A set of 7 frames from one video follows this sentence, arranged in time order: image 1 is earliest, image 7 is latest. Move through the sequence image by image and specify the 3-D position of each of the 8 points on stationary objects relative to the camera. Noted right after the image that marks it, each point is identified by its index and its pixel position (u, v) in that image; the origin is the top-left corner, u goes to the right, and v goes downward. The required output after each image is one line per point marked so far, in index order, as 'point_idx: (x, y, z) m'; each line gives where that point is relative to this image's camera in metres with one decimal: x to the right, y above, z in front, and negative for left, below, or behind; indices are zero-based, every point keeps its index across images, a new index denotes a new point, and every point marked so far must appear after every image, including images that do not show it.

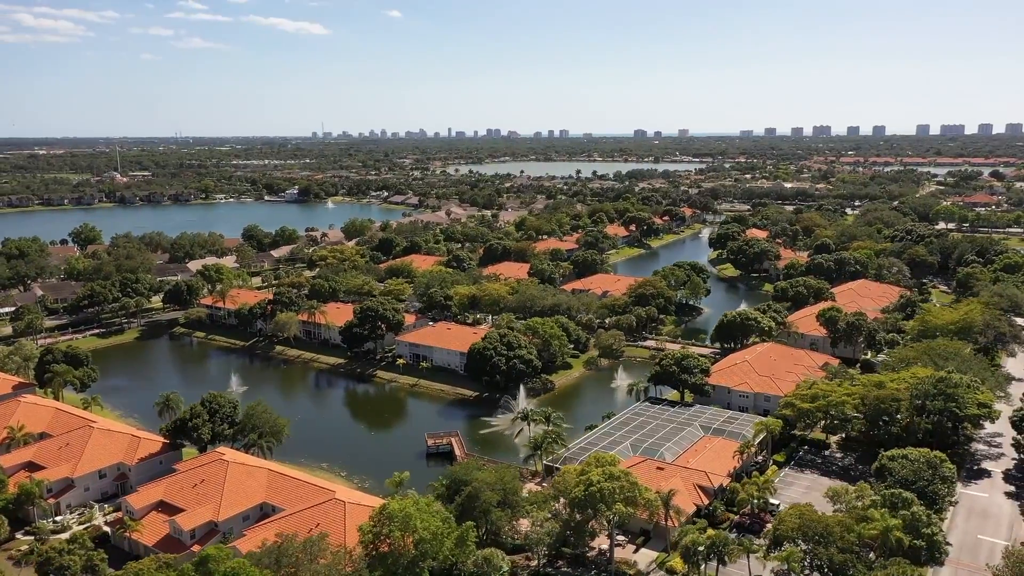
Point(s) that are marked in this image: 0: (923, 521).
0: (+11.7, -6.6, +19.2) m
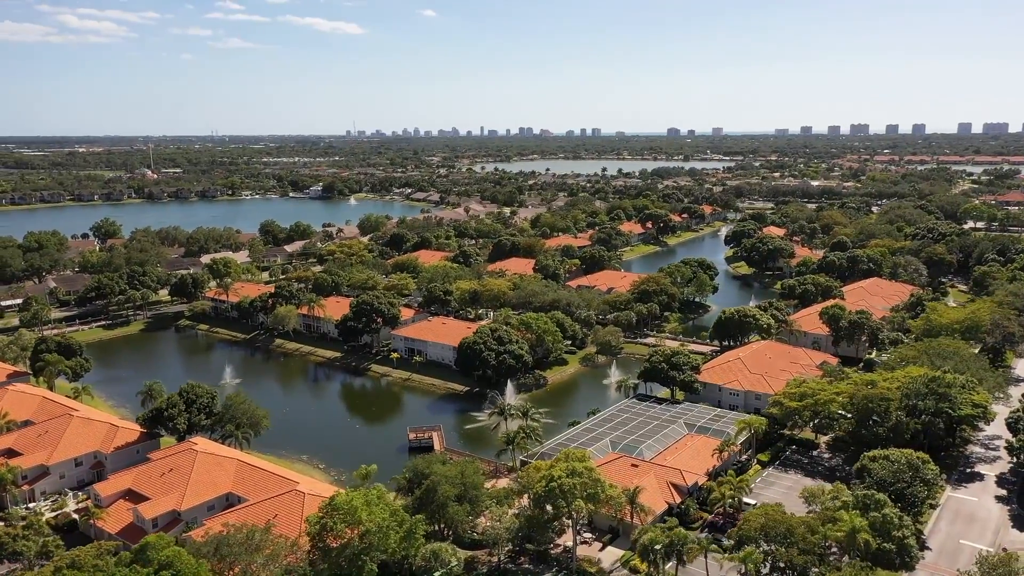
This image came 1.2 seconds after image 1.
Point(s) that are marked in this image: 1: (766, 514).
0: (+10.5, -6.5, +18.5) m
1: (+6.9, -6.2, +18.4) m
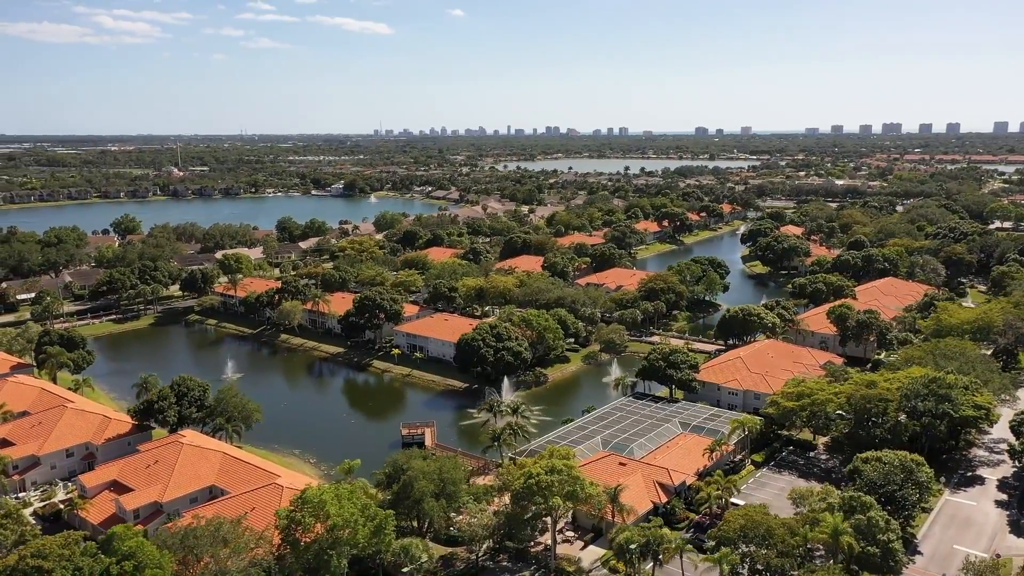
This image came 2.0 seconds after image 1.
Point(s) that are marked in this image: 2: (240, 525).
0: (+9.8, -6.4, +18.0) m
1: (+6.2, -6.1, +18.0) m
2: (-6.5, -5.7, +16.1) m
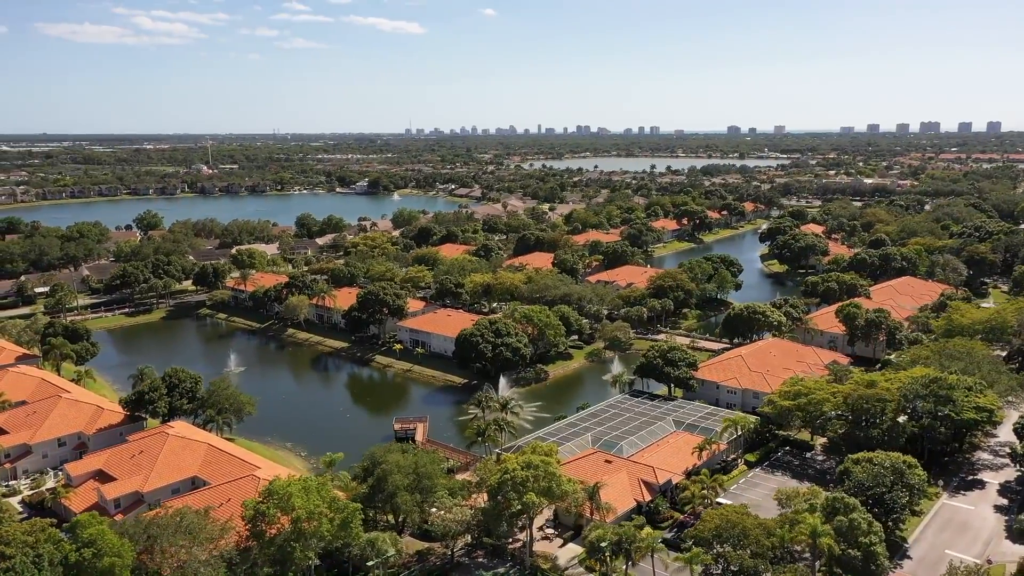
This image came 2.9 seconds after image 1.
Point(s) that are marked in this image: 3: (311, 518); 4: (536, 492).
0: (+9.1, -6.3, +17.5) m
1: (+5.5, -5.9, +17.6) m
2: (-7.3, -5.5, +16.1) m
3: (-4.7, -5.4, +15.8) m
4: (+0.7, -5.7, +18.8) m
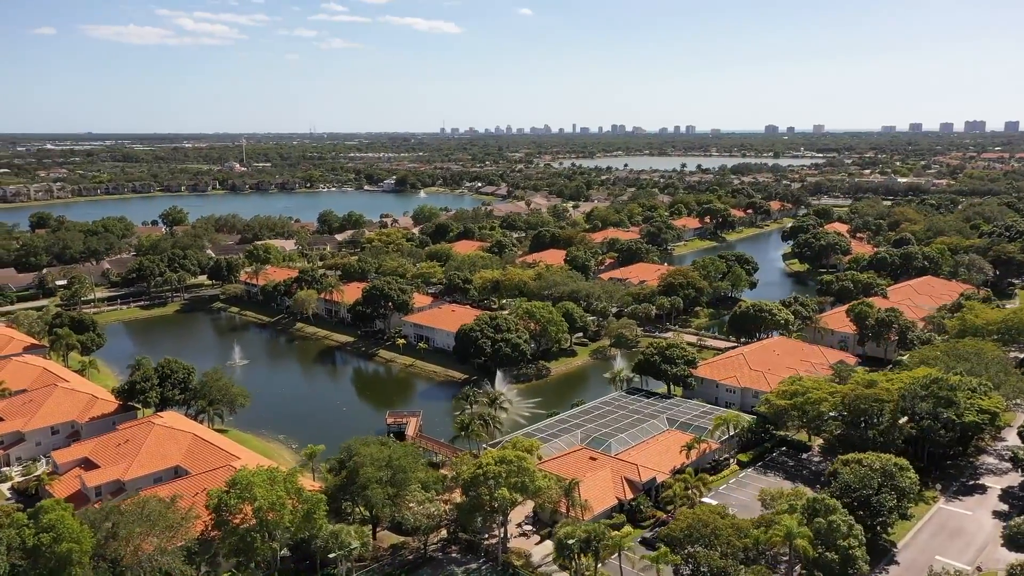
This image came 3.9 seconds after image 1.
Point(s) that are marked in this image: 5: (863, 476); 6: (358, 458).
0: (+8.3, -6.2, +16.9) m
1: (+4.7, -5.8, +17.1) m
2: (-8.2, -5.2, +16.2) m
3: (-5.6, -5.2, +15.7) m
4: (-0.1, -5.5, +18.5) m
5: (+10.4, -5.6, +19.8) m
6: (-4.4, -4.9, +19.2) m
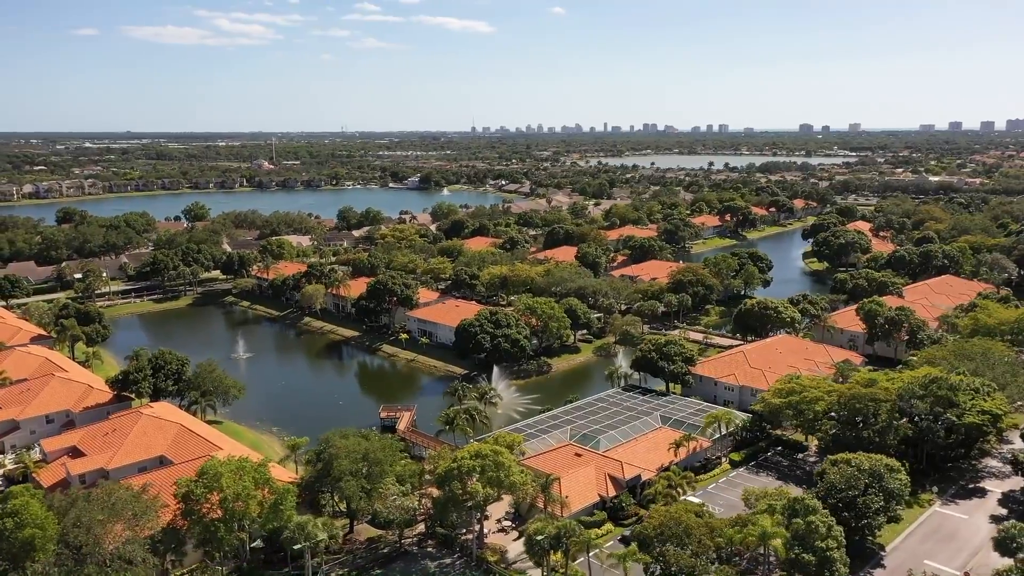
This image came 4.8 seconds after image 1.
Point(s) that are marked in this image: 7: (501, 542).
0: (+7.5, -6.0, +16.5) m
1: (+3.9, -5.6, +16.8) m
2: (-8.9, -5.0, +16.2) m
3: (-6.4, -4.9, +15.7) m
4: (-0.8, -5.3, +18.3) m
5: (+9.7, -5.4, +19.3) m
6: (-5.1, -4.6, +19.2) m
7: (-0.3, -7.4, +19.5) m
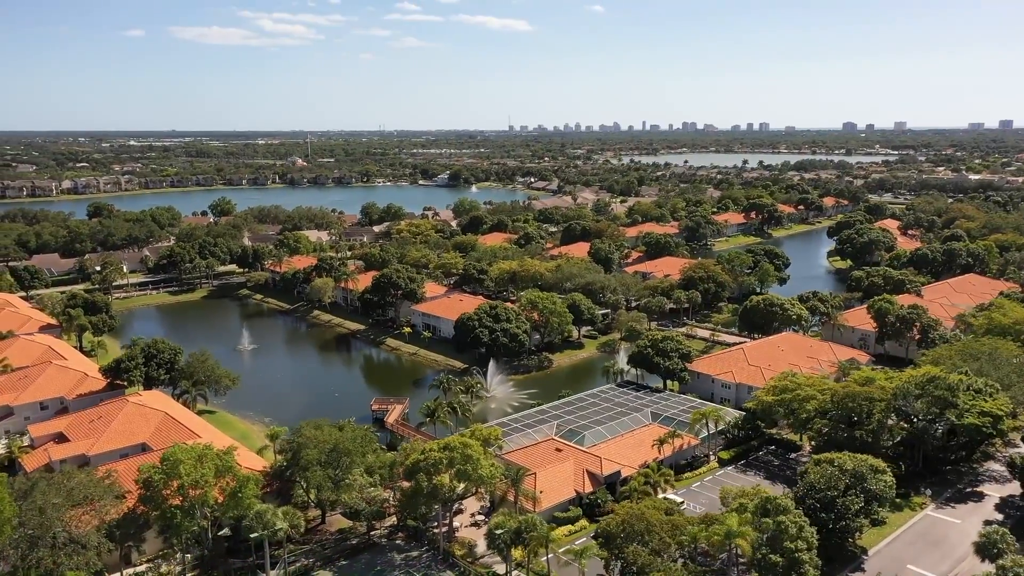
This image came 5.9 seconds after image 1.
0: (+6.6, -5.8, +15.9) m
1: (+3.0, -5.4, +16.4) m
2: (-9.9, -4.6, +16.4) m
3: (-7.3, -4.6, +15.8) m
4: (-1.7, -5.1, +18.1) m
5: (+8.9, -5.3, +18.6) m
6: (-5.9, -4.3, +19.1) m
7: (-1.2, -7.1, +19.3) m
